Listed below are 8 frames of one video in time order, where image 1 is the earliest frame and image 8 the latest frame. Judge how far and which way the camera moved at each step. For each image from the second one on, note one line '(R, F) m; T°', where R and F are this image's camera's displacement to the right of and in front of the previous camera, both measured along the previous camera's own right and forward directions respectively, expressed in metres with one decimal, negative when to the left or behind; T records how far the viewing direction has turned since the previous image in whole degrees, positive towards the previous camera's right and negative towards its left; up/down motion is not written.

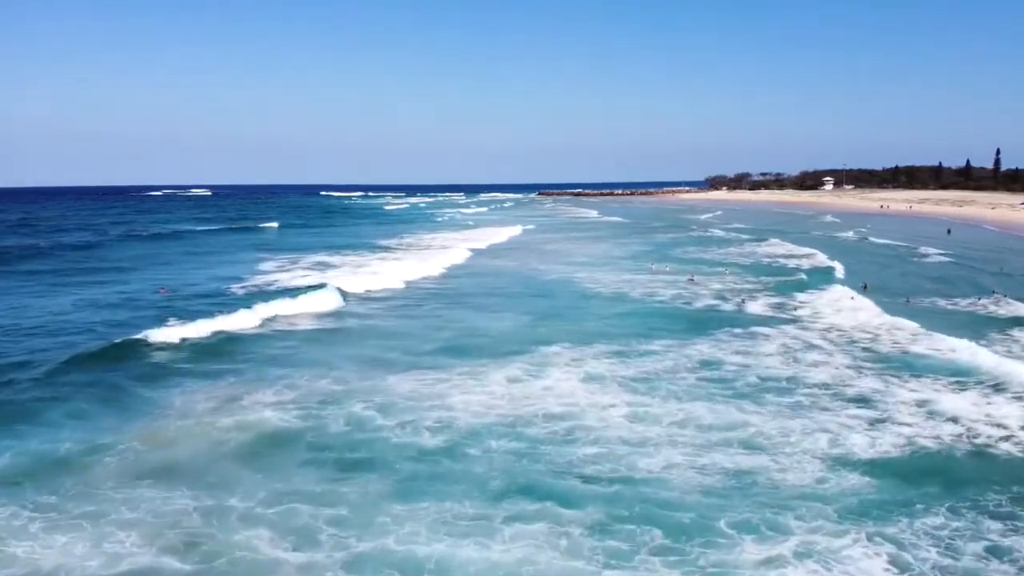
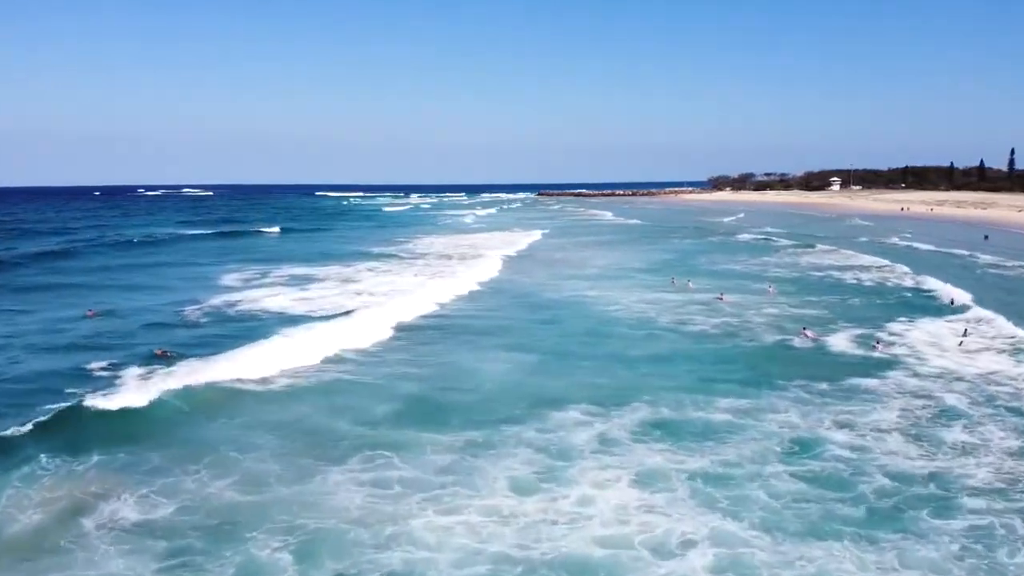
(-0.1, +5.3) m; 0°
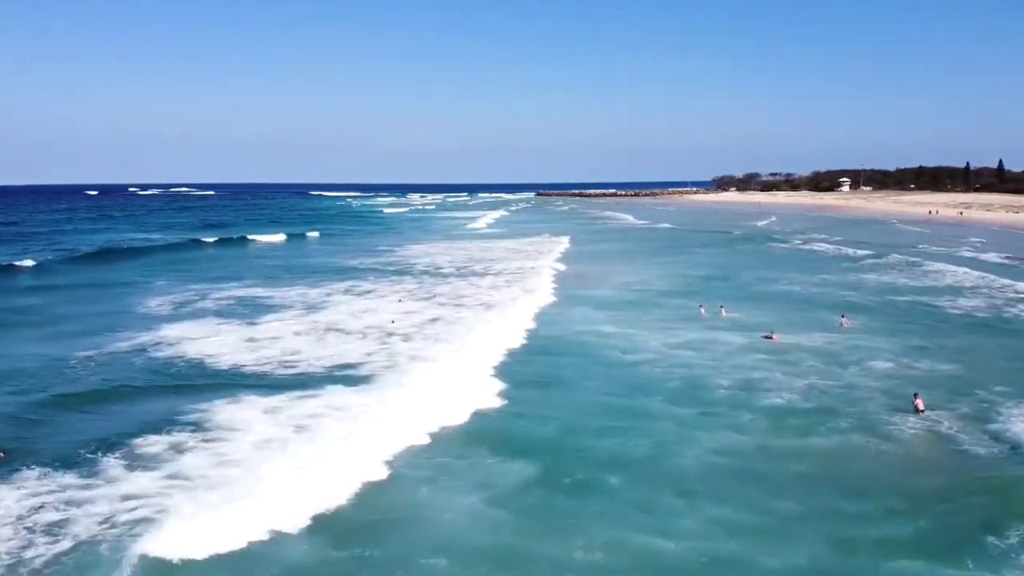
(0.0, +6.2) m; 0°
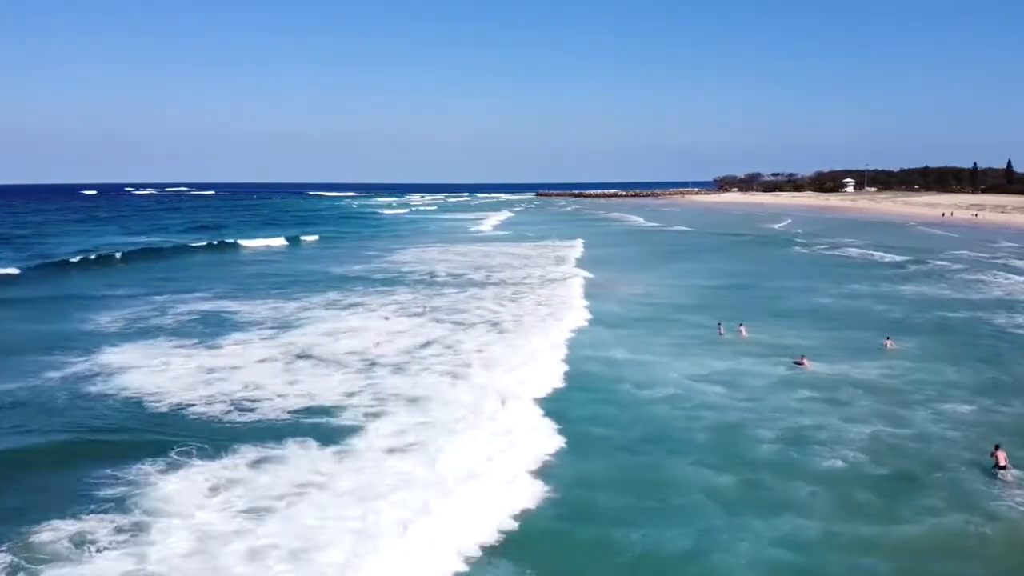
(0.0, +2.7) m; 0°
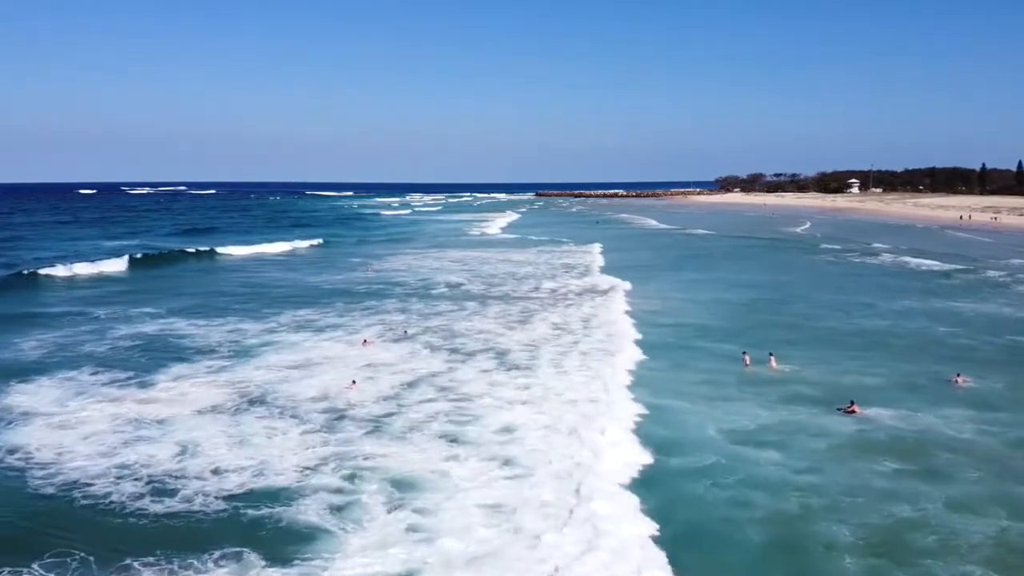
(-0.3, +3.5) m; 0°
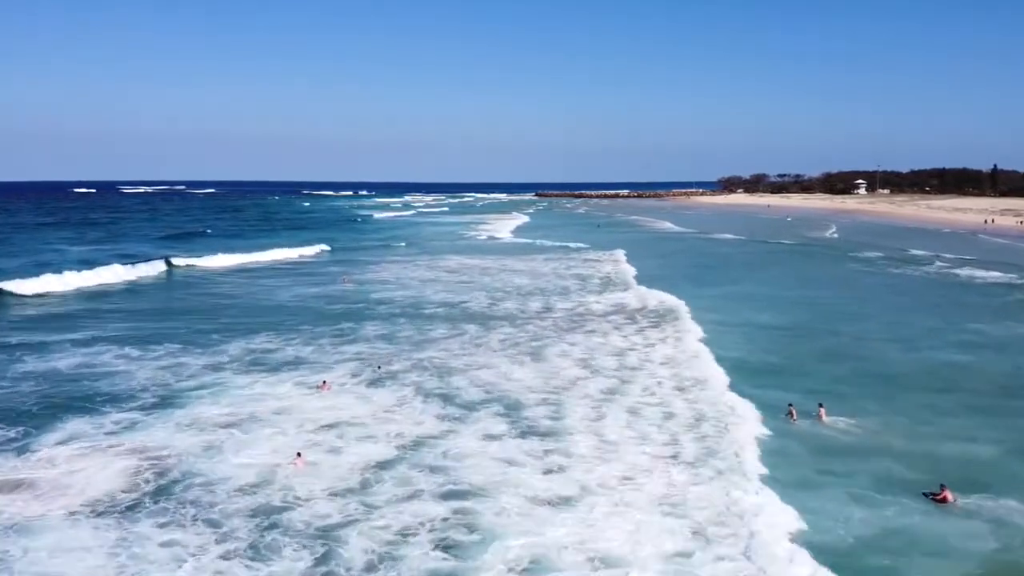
(-0.4, +3.9) m; 0°
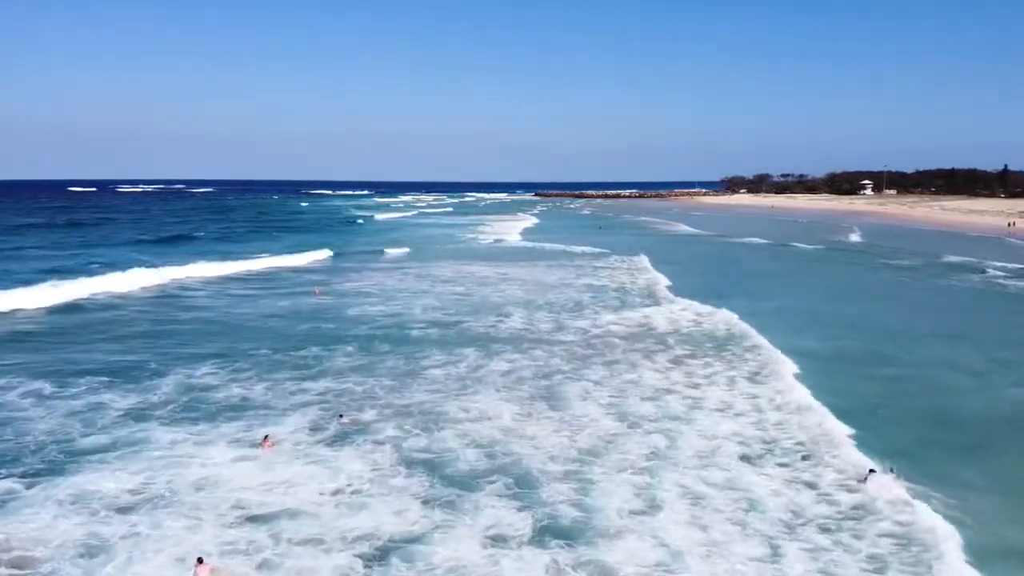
(-0.2, +3.3) m; 0°
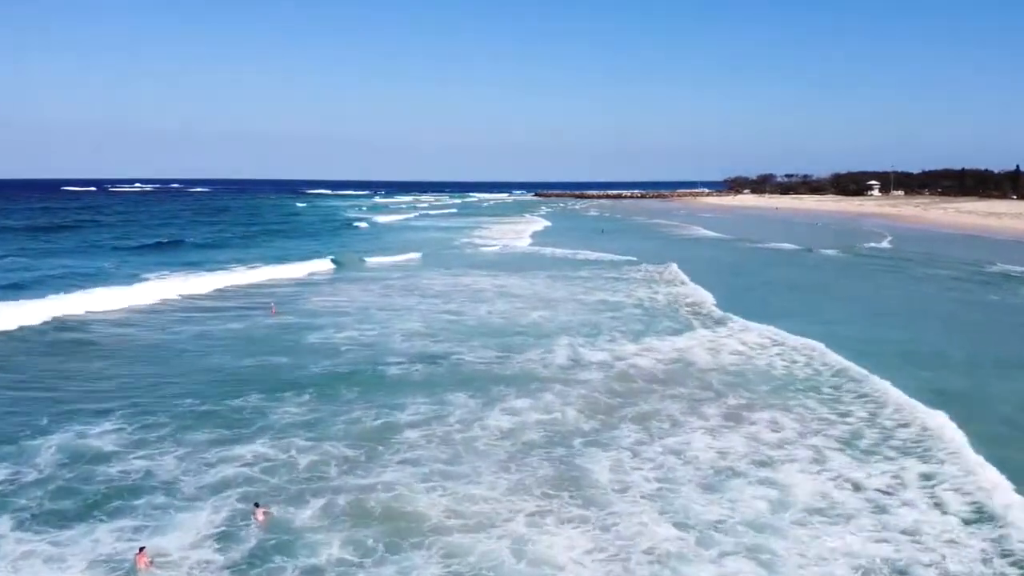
(-0.1, +3.4) m; 0°
